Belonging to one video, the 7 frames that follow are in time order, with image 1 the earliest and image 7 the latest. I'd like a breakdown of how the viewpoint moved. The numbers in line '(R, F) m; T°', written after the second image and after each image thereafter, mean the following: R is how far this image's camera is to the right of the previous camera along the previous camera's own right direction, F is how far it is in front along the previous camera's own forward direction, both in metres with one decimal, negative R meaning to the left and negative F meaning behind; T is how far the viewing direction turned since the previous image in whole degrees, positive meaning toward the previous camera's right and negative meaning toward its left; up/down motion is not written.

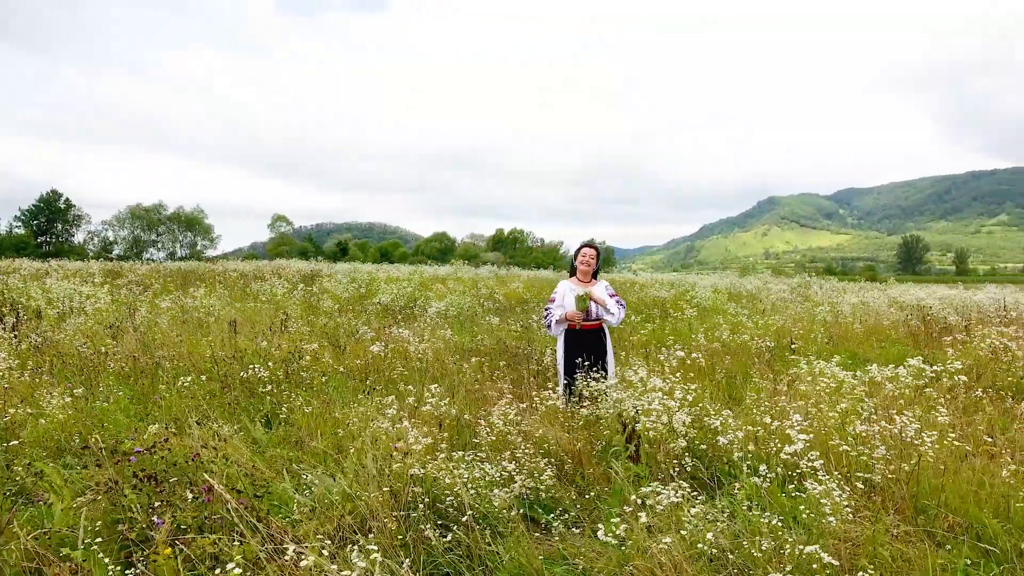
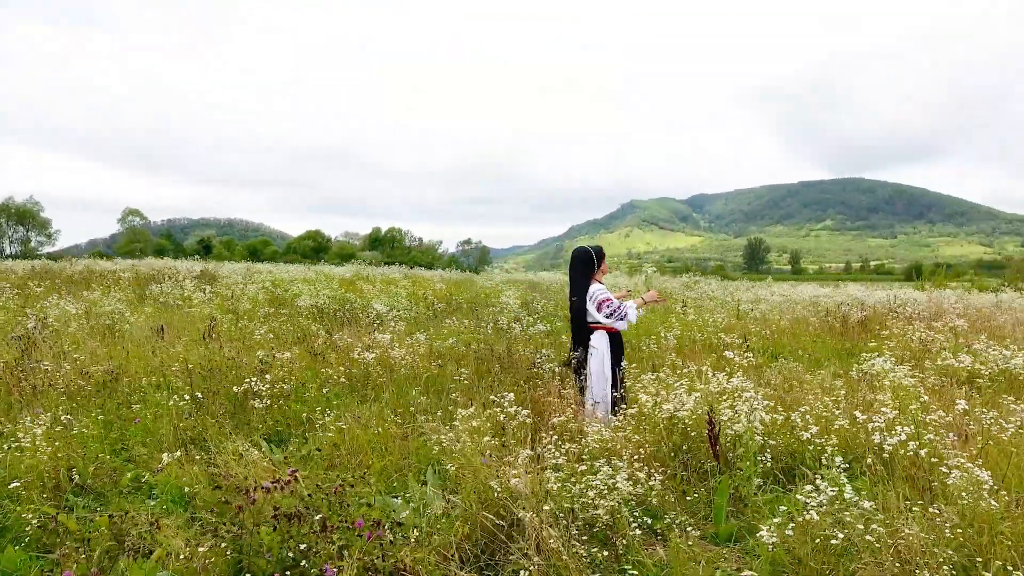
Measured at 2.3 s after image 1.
(-1.1, +0.2) m; +11°
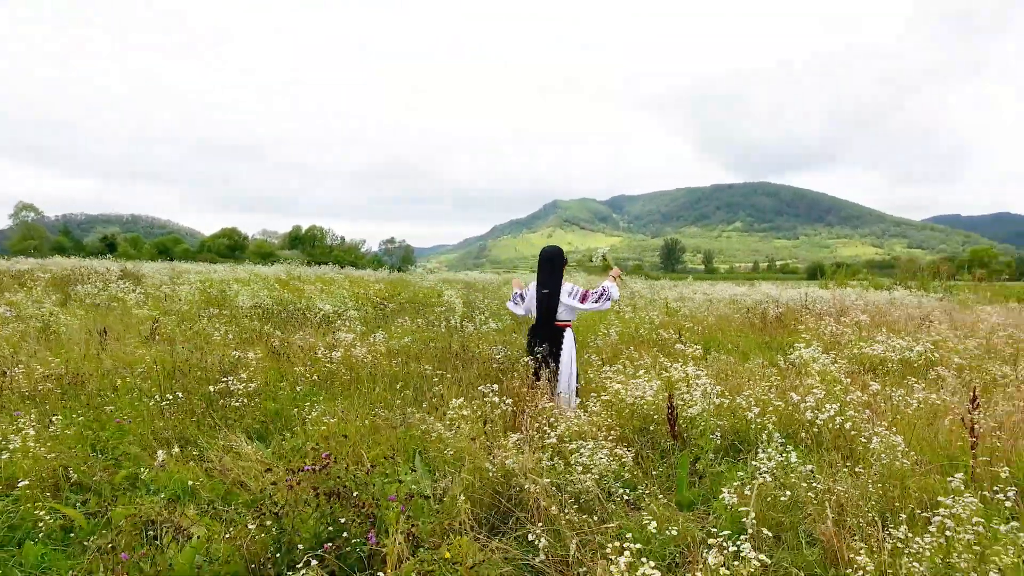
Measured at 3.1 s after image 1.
(-0.4, -0.3) m; +7°
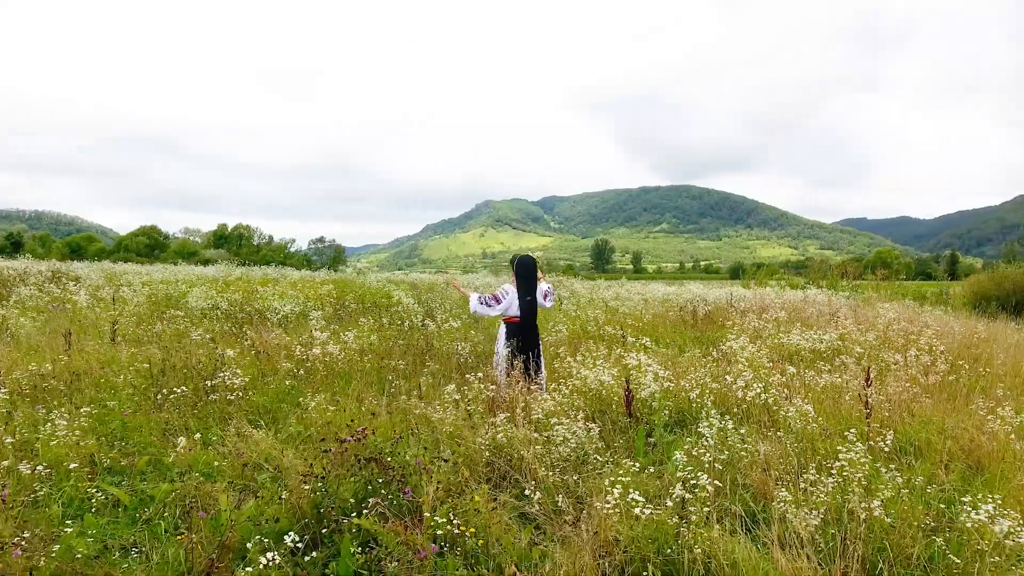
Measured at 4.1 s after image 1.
(-0.3, -0.6) m; +6°
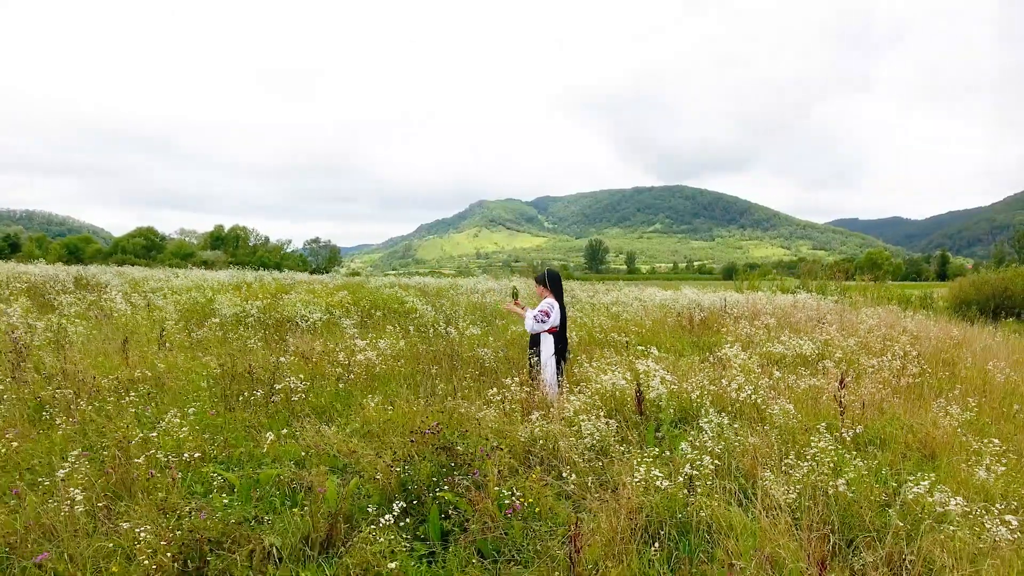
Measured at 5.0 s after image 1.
(-0.3, -0.8) m; +1°
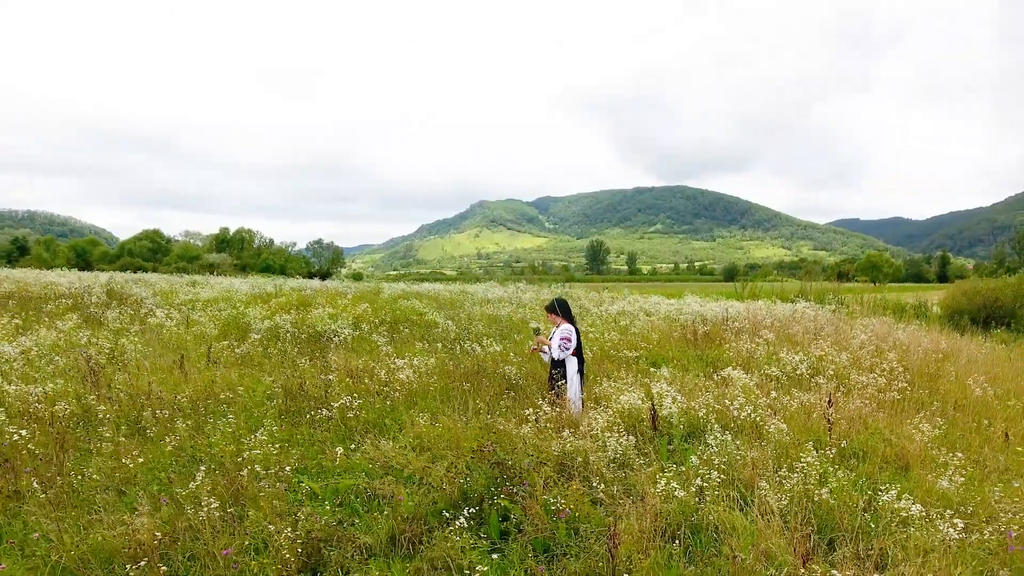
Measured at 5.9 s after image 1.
(-0.3, -0.8) m; 0°
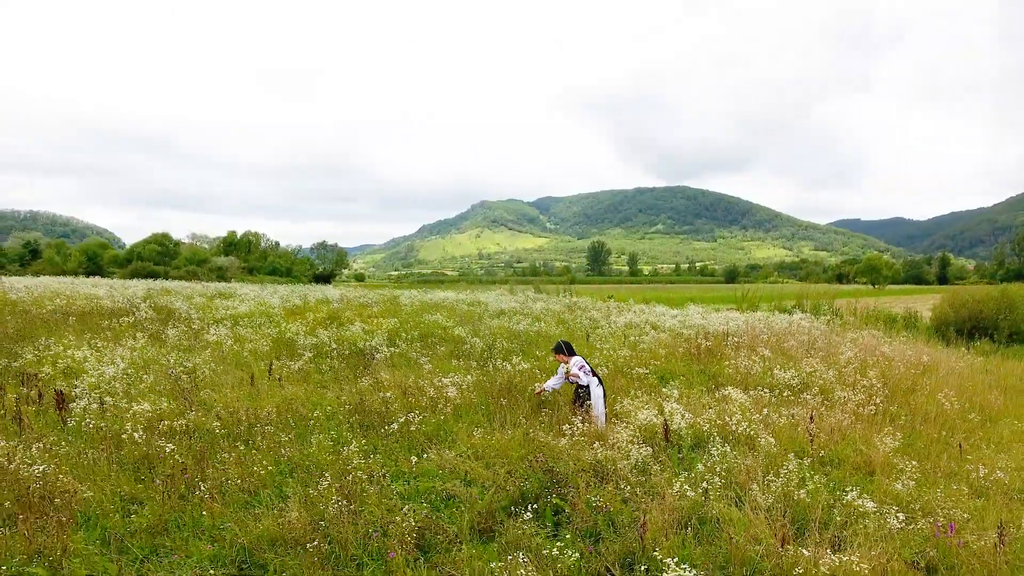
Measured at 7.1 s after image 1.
(-0.4, -1.4) m; 0°
